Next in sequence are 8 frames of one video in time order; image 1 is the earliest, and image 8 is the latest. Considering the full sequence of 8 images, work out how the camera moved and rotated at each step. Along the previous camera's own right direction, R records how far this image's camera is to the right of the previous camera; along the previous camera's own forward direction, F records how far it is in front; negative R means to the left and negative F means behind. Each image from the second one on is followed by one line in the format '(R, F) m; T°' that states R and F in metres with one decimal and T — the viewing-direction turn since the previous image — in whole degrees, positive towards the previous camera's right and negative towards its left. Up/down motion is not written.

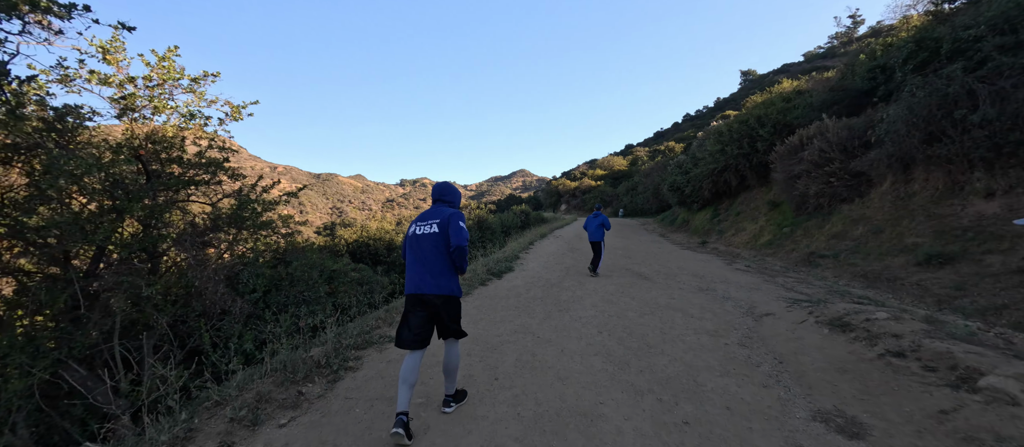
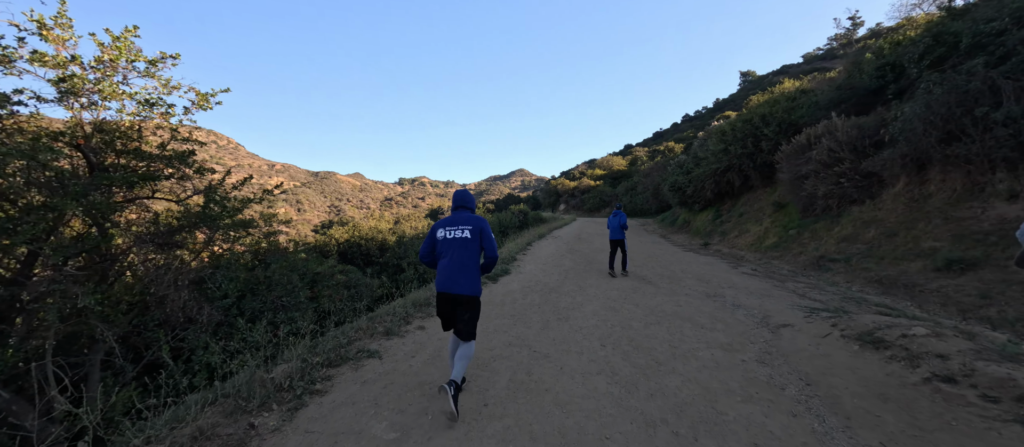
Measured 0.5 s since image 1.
(0.0, +0.5) m; 0°
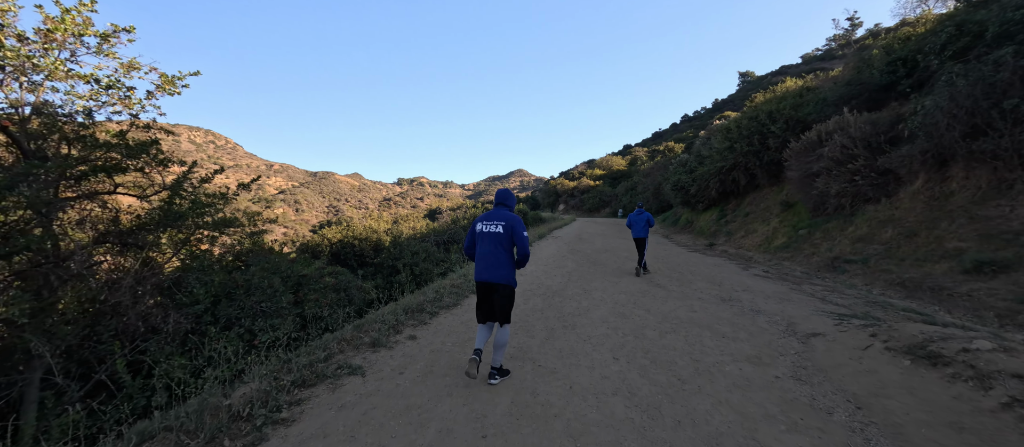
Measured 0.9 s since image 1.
(0.0, +0.5) m; 0°
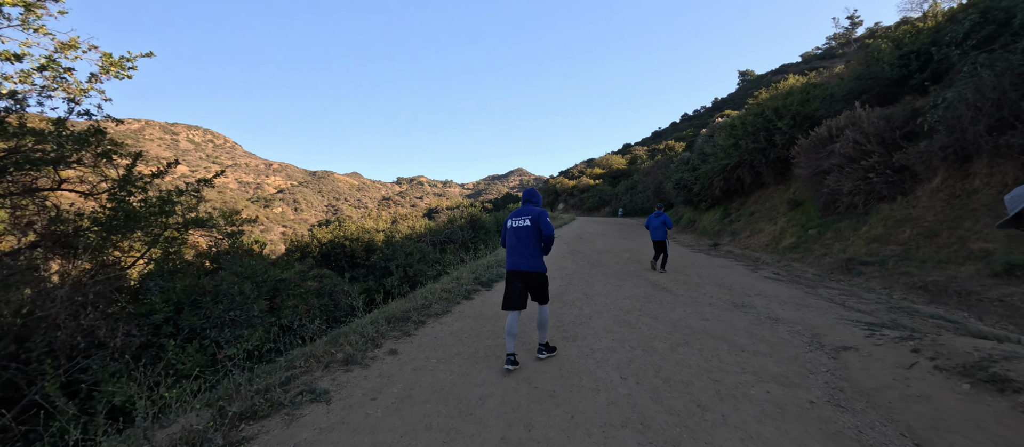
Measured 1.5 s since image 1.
(+0.1, +0.5) m; 0°
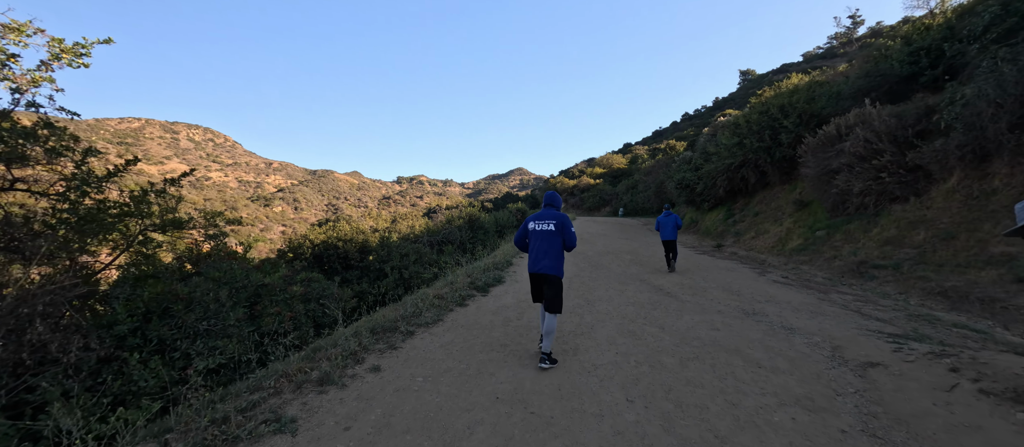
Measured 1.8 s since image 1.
(+0.1, +0.4) m; 0°
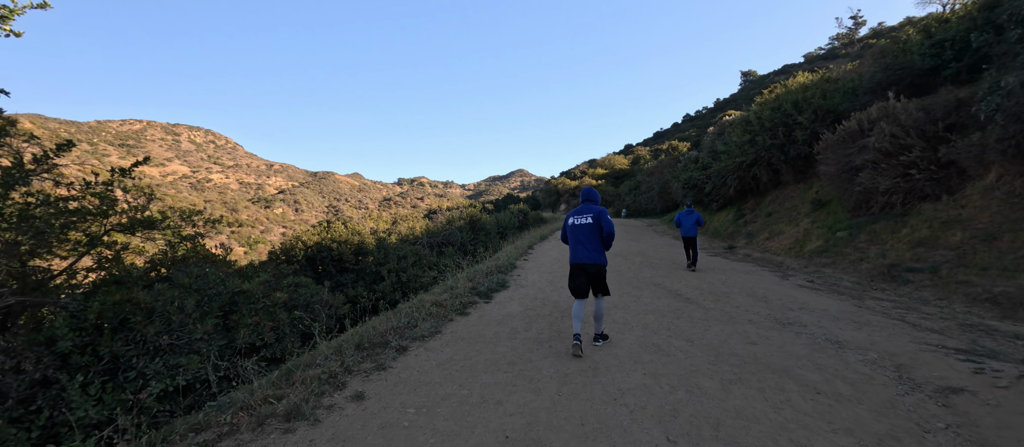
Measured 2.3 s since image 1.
(-0.1, +0.6) m; 0°
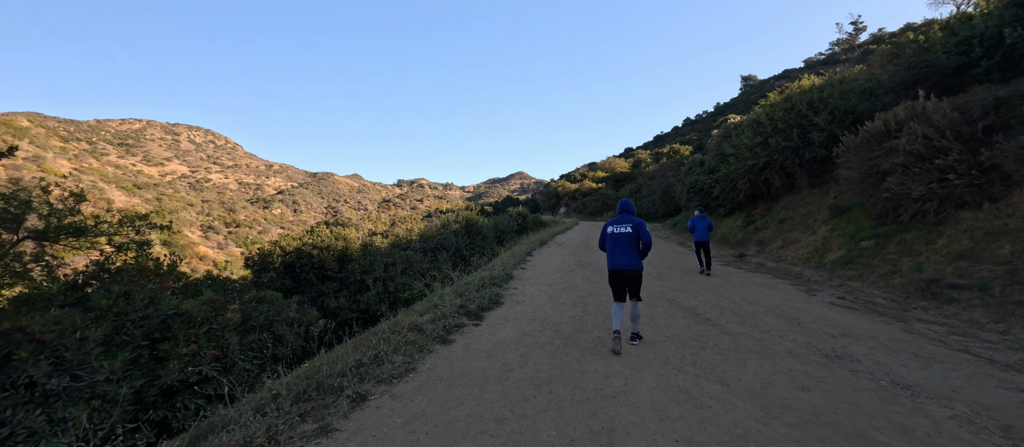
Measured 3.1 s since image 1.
(+0.1, +0.9) m; 0°
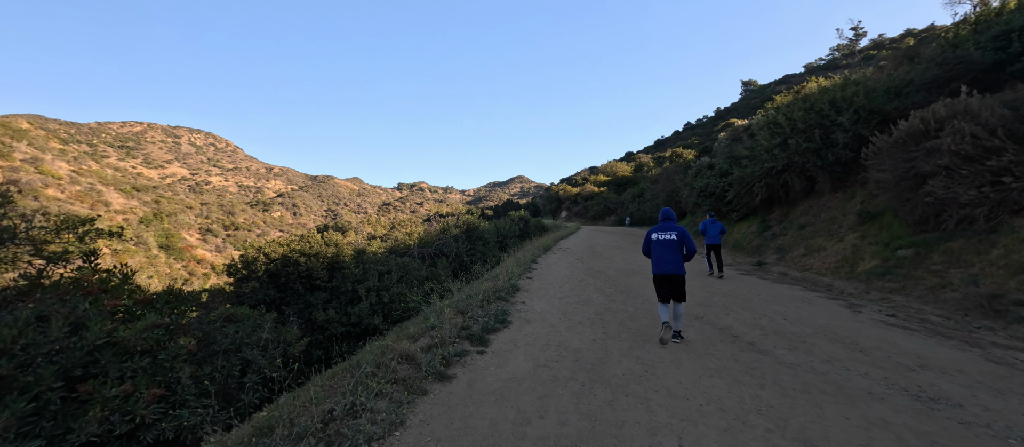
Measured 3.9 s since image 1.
(-0.1, +0.9) m; 0°
